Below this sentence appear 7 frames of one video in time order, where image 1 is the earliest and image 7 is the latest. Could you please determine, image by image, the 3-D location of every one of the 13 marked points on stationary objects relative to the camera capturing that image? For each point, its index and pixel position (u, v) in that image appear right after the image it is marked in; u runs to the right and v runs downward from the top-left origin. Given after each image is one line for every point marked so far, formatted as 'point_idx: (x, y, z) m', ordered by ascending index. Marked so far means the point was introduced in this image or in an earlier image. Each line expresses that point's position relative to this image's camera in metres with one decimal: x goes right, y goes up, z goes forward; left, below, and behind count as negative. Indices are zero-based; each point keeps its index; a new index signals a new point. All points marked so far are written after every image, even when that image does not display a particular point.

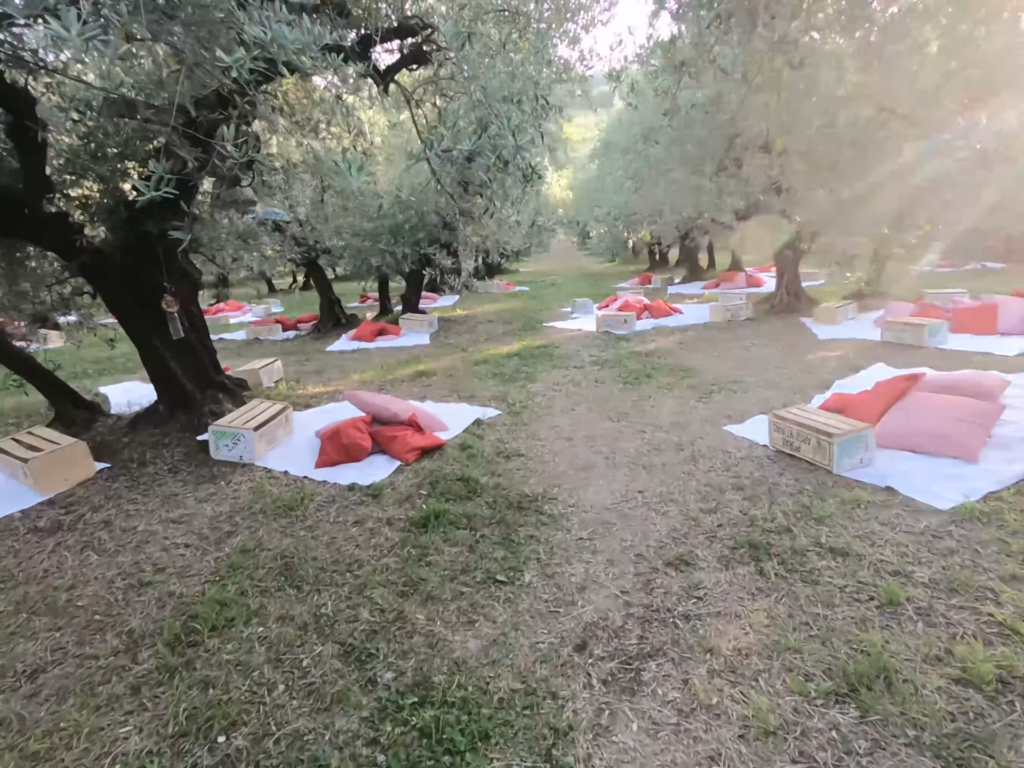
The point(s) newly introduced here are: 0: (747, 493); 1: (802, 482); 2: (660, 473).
0: (+1.4, -0.6, +3.4) m
1: (+1.7, -0.6, +3.5) m
2: (+1.0, -0.6, +3.8) m
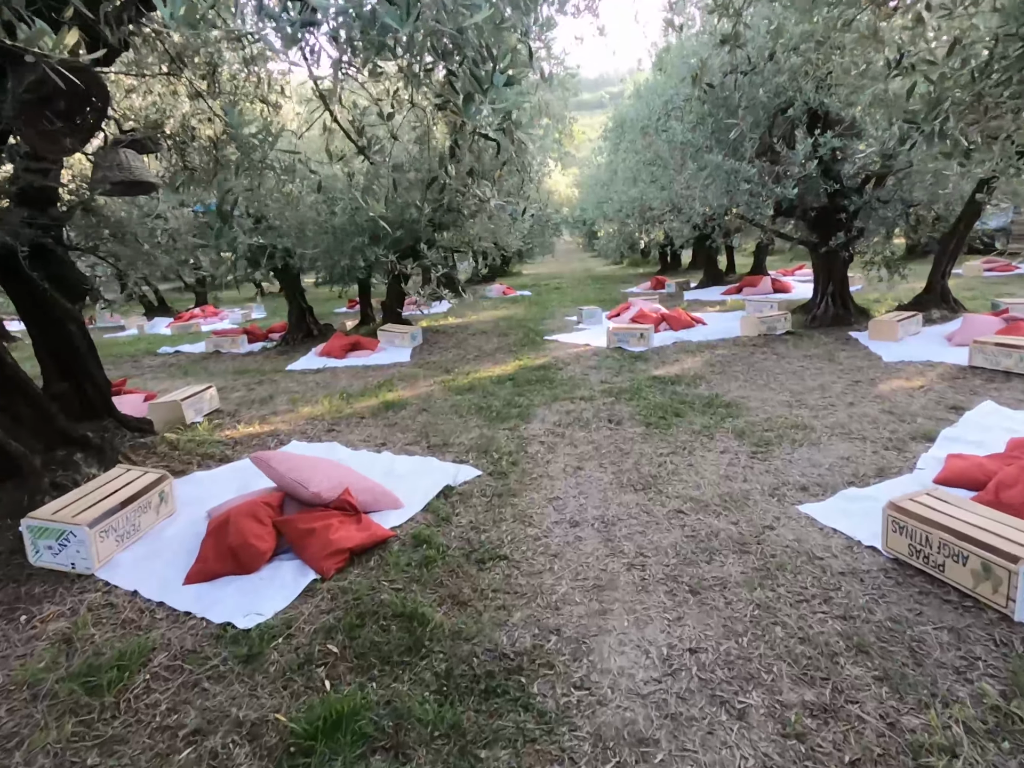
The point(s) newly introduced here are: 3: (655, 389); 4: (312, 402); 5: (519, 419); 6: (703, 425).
0: (+1.2, -1.0, +2.0) m
1: (+1.6, -0.9, +2.1) m
2: (+0.8, -0.9, +2.4) m
3: (+1.3, 0.0, +5.5) m
4: (-1.9, -0.2, +5.7) m
5: (+0.1, -0.3, +4.9) m
6: (+1.4, -0.3, +4.5) m
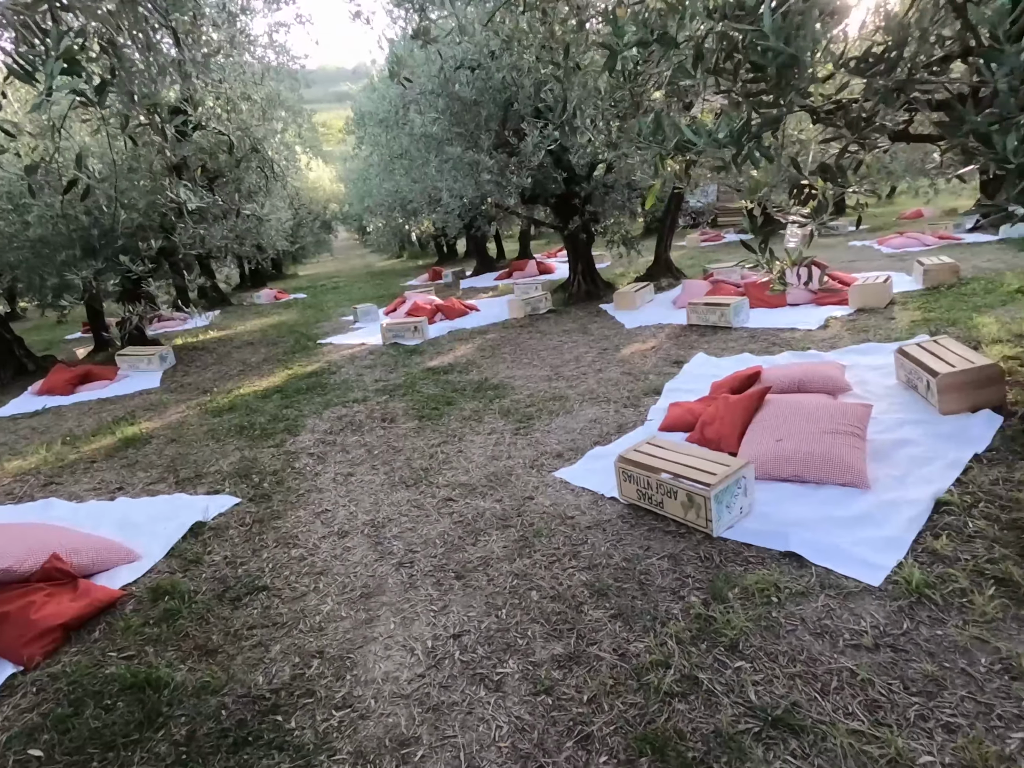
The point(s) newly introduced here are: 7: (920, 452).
0: (+0.4, -0.8, +2.3) m
1: (+0.7, -0.7, +2.4) m
2: (-0.1, -0.8, +2.5) m
3: (-0.8, 0.0, +5.6) m
4: (-3.8, -0.5, +4.7) m
5: (-1.7, -0.4, +4.6) m
6: (-0.3, -0.2, +4.6) m
7: (+2.0, -0.3, +2.9) m
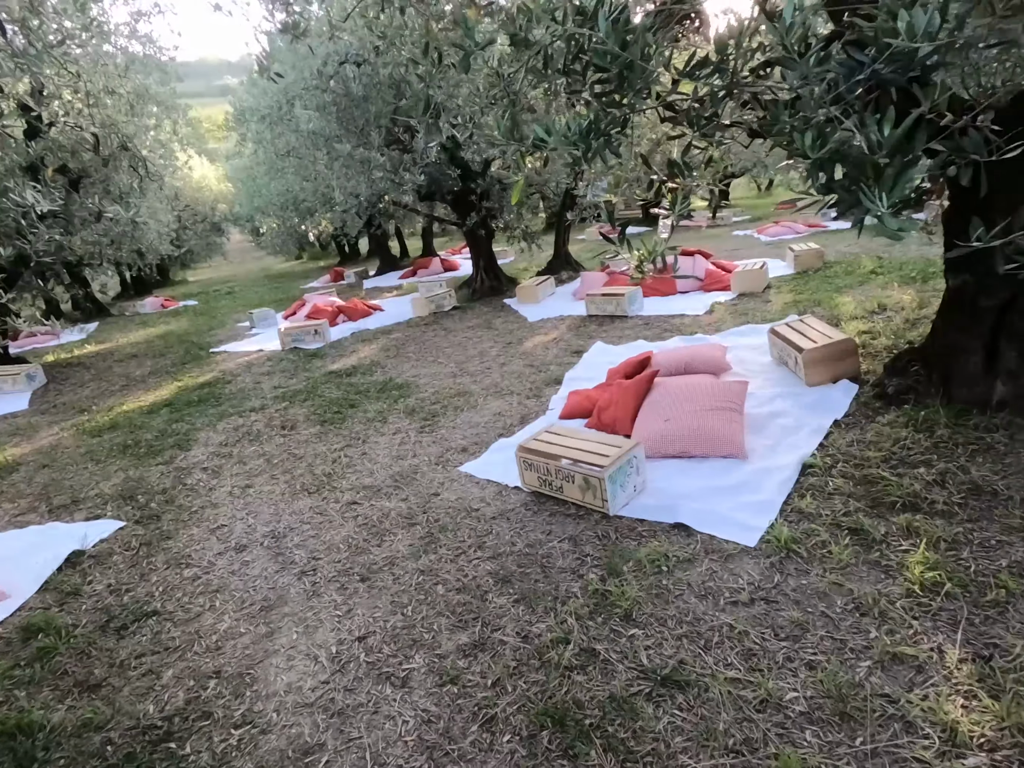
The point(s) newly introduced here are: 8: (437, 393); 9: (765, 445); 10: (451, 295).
0: (0.0, -0.8, +2.3) m
1: (+0.3, -0.7, +2.6) m
2: (-0.5, -0.8, +2.5) m
3: (-1.7, 0.0, +5.4) m
4: (-4.5, -0.8, +4.1) m
5: (-2.4, -0.5, +4.3) m
6: (-1.0, -0.2, +4.6) m
7: (+1.5, -0.2, +3.2) m
8: (-0.6, -0.1, +4.8) m
9: (+1.3, -0.3, +3.0) m
10: (-0.8, +1.2, +8.1) m
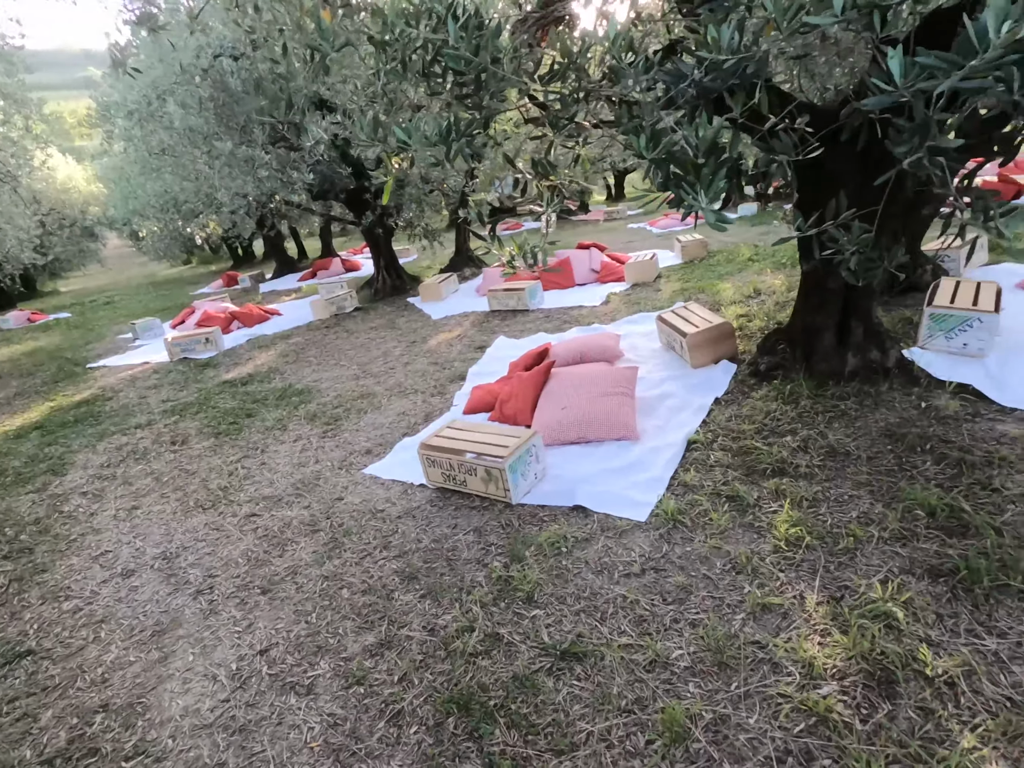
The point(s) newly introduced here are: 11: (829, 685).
0: (-0.3, -0.8, +2.3) m
1: (-0.1, -0.7, +2.6) m
2: (-0.9, -0.9, +2.4) m
3: (-2.5, -0.1, +5.2) m
4: (-5.1, -1.0, +3.5) m
5: (-3.1, -0.6, +3.9) m
6: (-1.8, -0.3, +4.4) m
7: (+0.9, -0.1, +3.4) m
8: (-1.4, -0.1, +4.7) m
9: (+0.8, -0.2, +3.2) m
10: (-2.1, +1.2, +7.9) m
11: (+0.9, -0.8, +1.6) m
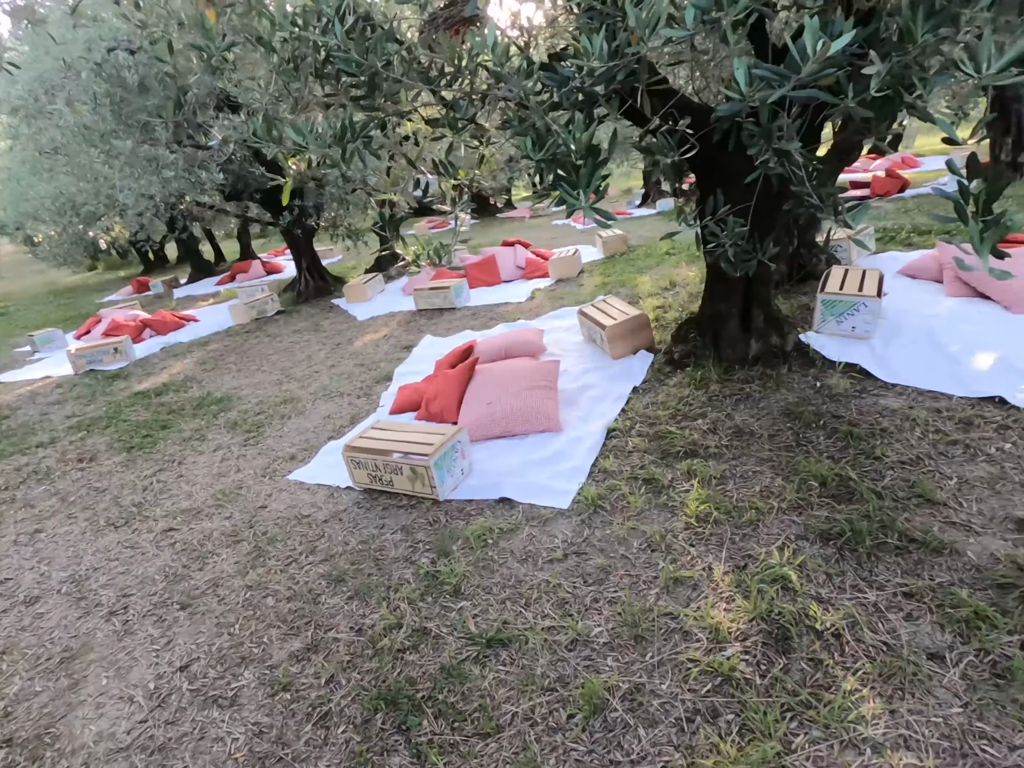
0: (-0.6, -0.8, +2.3) m
1: (-0.4, -0.7, +2.6) m
2: (-1.2, -0.9, +2.4) m
3: (-3.1, -0.2, +4.9) m
4: (-5.5, -1.2, +3.0) m
5: (-3.5, -0.7, +3.6) m
6: (-2.3, -0.3, +4.2) m
7: (+0.5, -0.1, +3.5) m
8: (-1.9, -0.1, +4.6) m
9: (+0.4, -0.2, +3.3) m
10: (-3.1, +1.1, +7.7) m
11: (+0.6, -0.8, +1.7) m
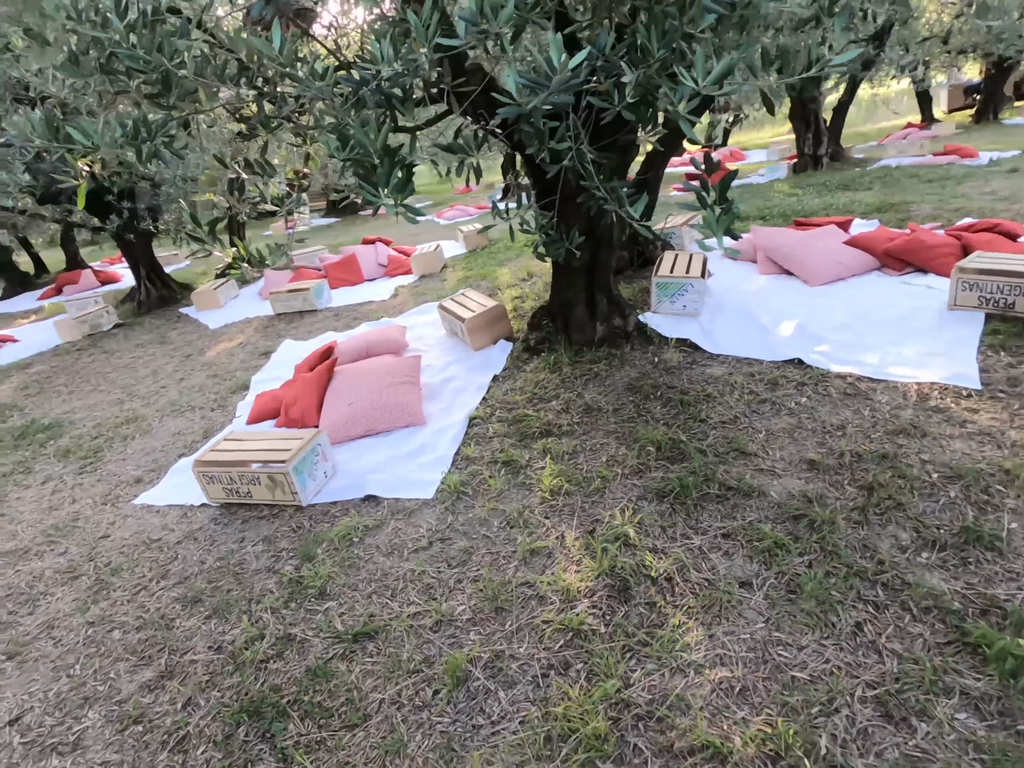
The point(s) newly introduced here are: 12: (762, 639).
0: (-1.1, -0.8, +2.2) m
1: (-1.0, -0.7, +2.6) m
2: (-1.7, -1.0, +2.2) m
3: (-4.1, -0.4, +4.3) m
4: (-6.0, -1.7, +1.9) m
5: (-4.2, -1.0, +2.9) m
6: (-3.2, -0.5, +3.8) m
7: (-0.3, 0.0, +3.6) m
8: (-2.9, -0.3, +4.2) m
9: (-0.4, -0.1, +3.4) m
10: (-4.7, +0.8, +7.0) m
11: (+0.2, -0.7, +1.9) m
12: (+0.7, -0.7, +1.7) m
